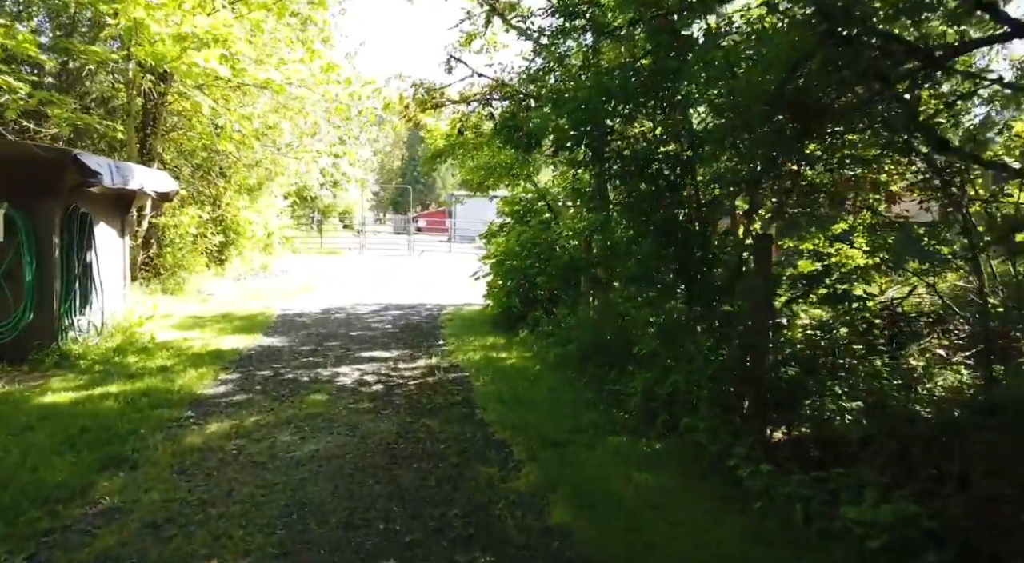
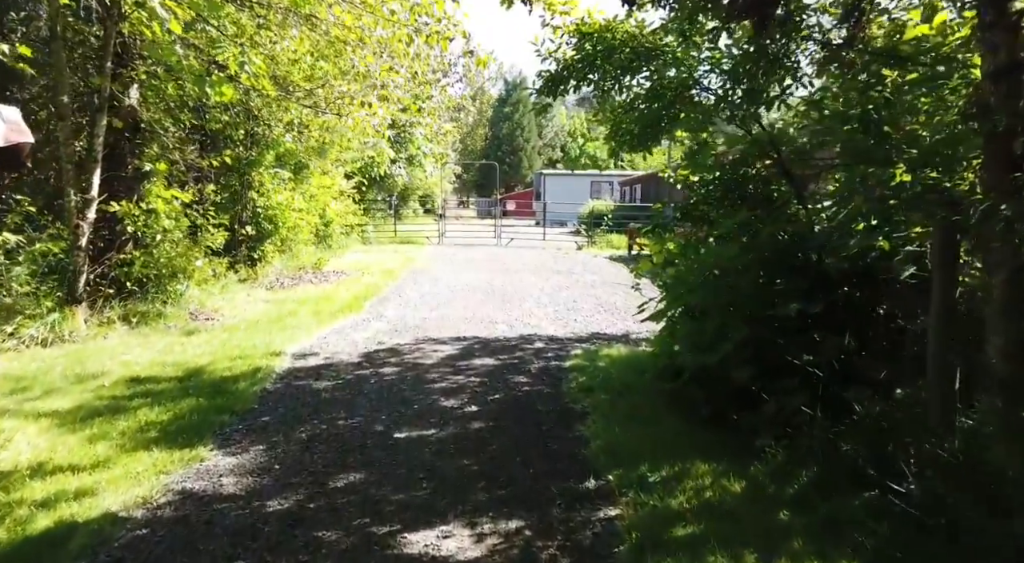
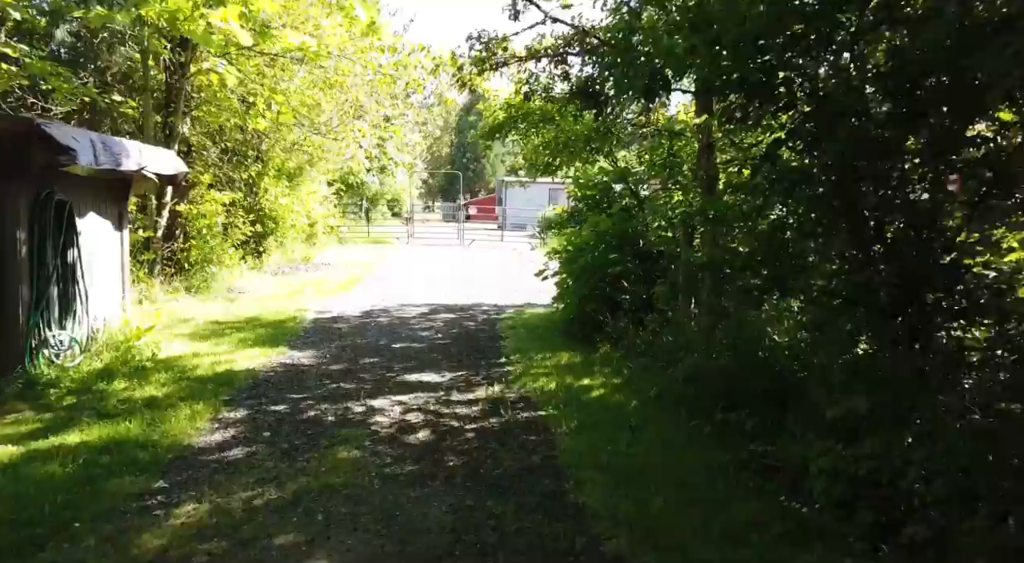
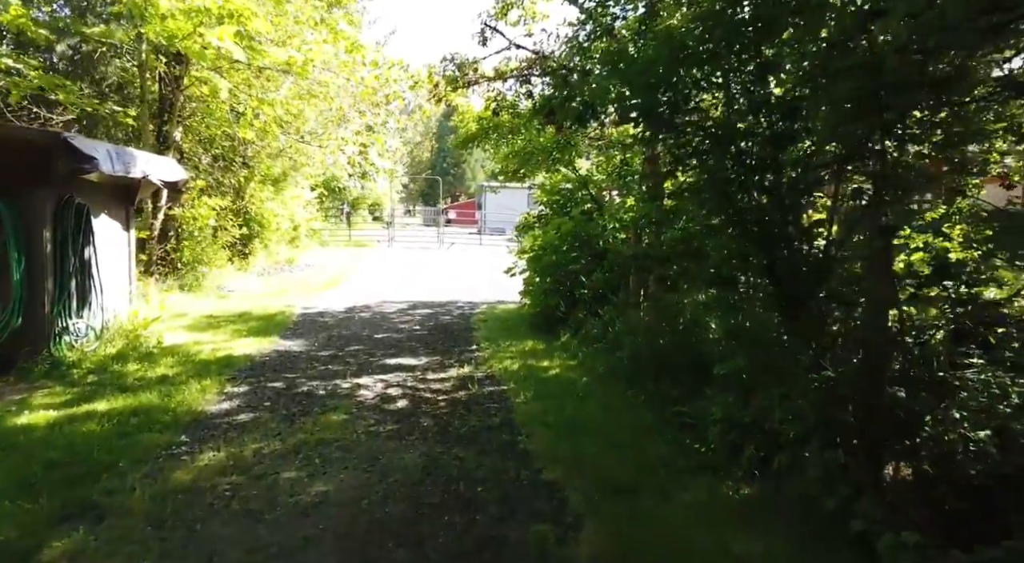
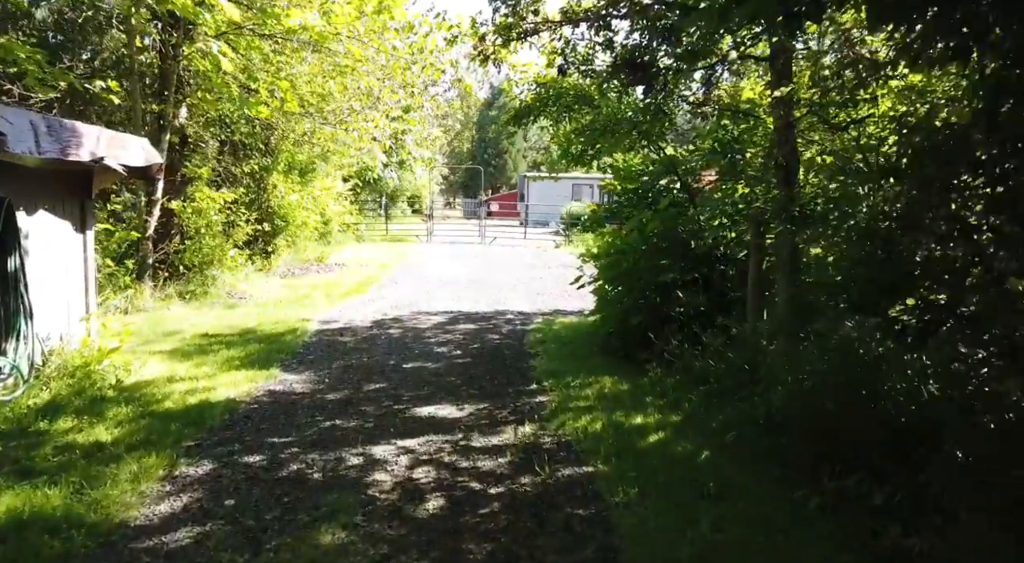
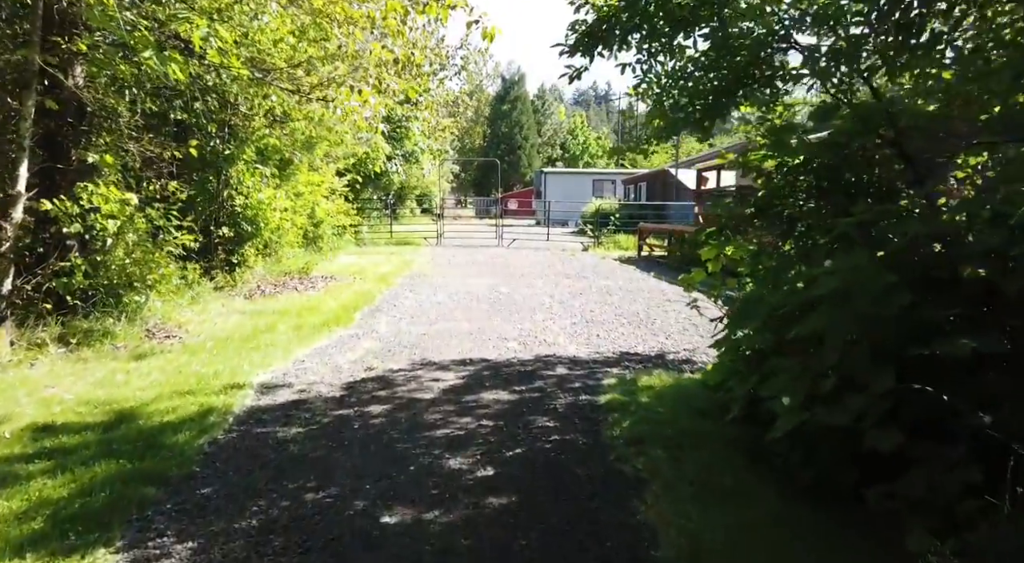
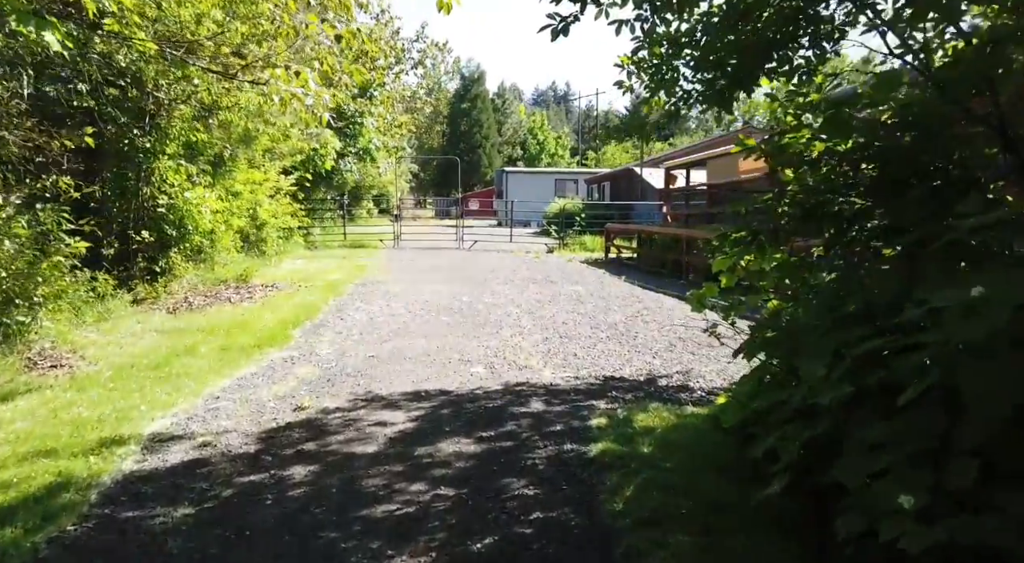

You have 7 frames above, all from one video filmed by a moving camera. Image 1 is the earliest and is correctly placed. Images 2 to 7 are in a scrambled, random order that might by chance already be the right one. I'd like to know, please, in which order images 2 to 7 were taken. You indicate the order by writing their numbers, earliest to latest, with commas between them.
4, 3, 5, 2, 6, 7
